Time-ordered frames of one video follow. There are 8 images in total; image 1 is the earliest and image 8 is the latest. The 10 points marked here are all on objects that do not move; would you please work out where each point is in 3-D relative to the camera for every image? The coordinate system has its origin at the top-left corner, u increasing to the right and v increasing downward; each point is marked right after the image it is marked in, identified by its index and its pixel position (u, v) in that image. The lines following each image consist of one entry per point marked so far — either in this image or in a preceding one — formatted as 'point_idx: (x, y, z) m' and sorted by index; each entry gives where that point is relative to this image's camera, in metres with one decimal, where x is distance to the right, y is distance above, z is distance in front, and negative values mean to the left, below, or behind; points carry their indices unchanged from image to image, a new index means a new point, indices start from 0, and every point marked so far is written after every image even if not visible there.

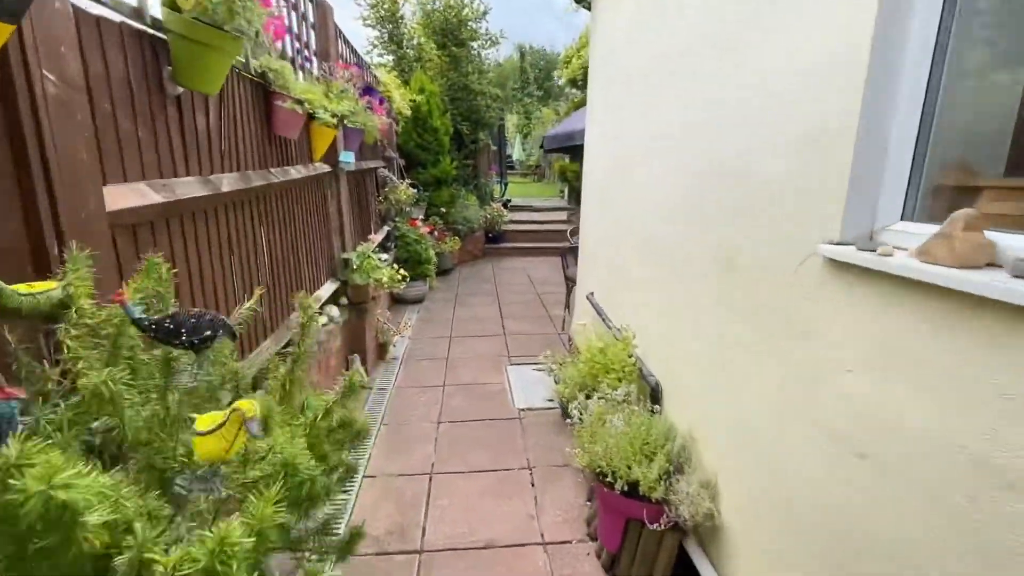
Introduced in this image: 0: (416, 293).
0: (-1.0, -0.1, +5.0) m
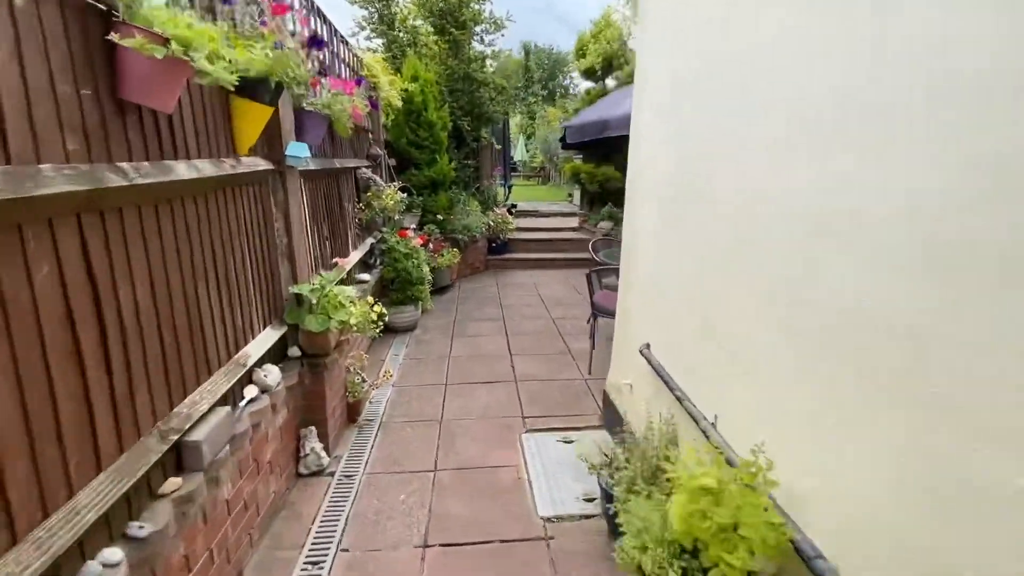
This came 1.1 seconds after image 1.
0: (-0.9, -0.3, +4.1) m
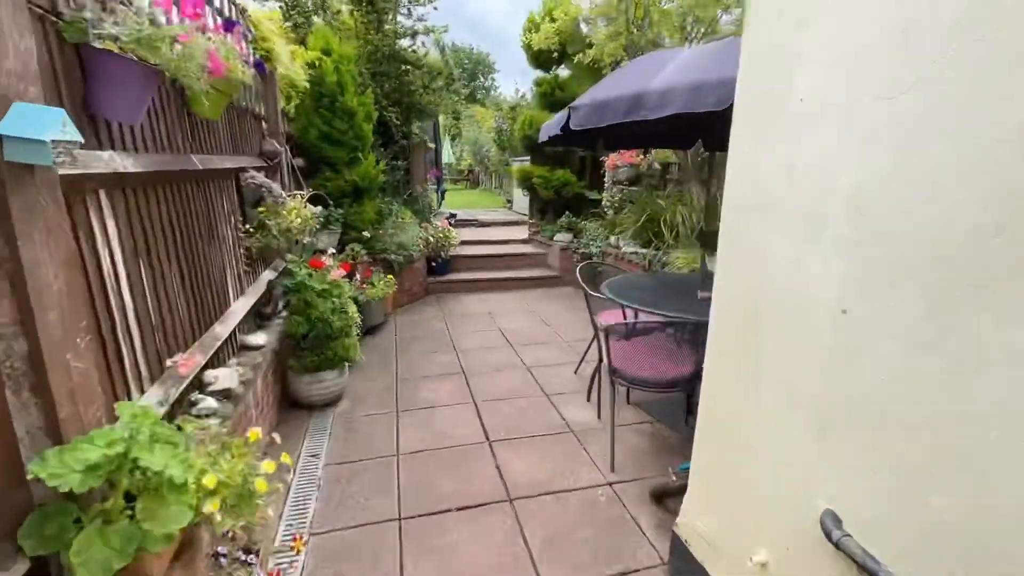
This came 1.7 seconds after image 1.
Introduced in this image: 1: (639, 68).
0: (-1.1, -0.6, +2.8) m
1: (+0.6, +1.0, +2.1) m
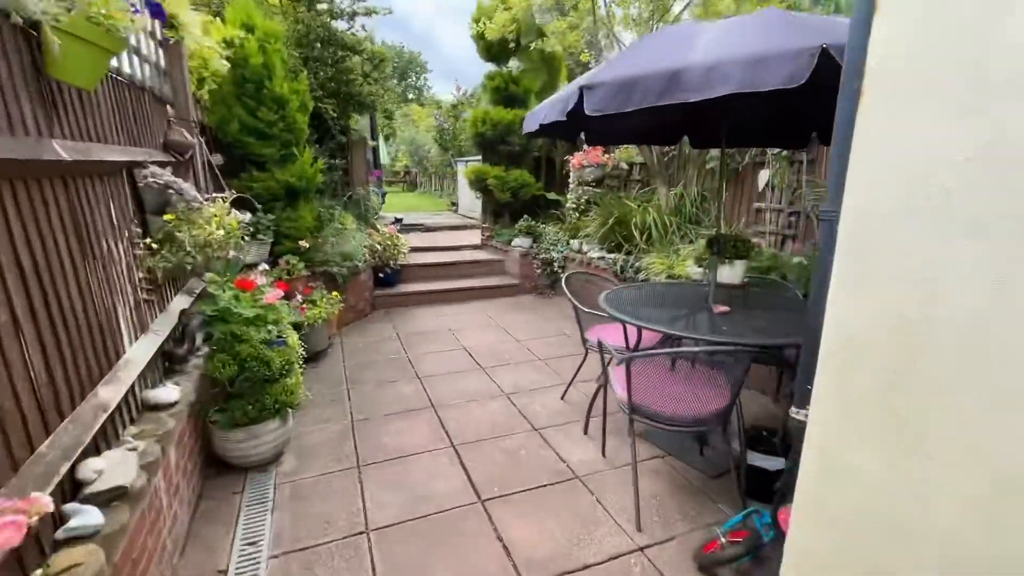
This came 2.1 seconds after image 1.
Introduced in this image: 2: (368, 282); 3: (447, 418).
0: (-1.2, -0.8, +2.2) m
1: (+0.6, +0.9, +1.8) m
2: (-1.4, +0.1, +4.7) m
3: (-0.4, -0.8, +2.8) m
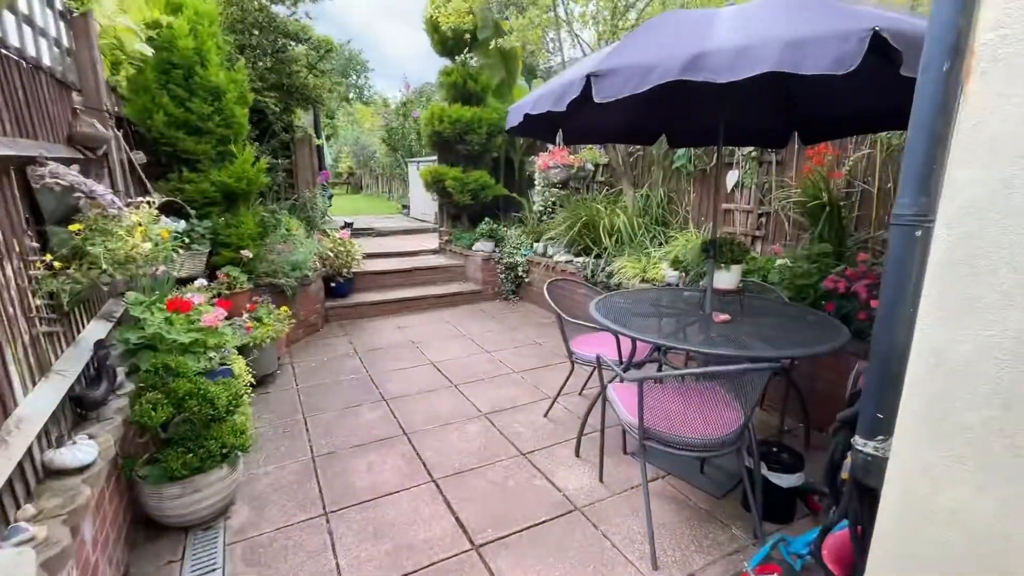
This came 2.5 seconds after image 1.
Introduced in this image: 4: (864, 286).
0: (-1.2, -0.8, +1.8) m
1: (+0.5, +0.9, +1.6) m
2: (-1.7, 0.0, +4.3) m
3: (-0.5, -0.8, +2.5) m
4: (+1.8, 0.0, +2.4) m
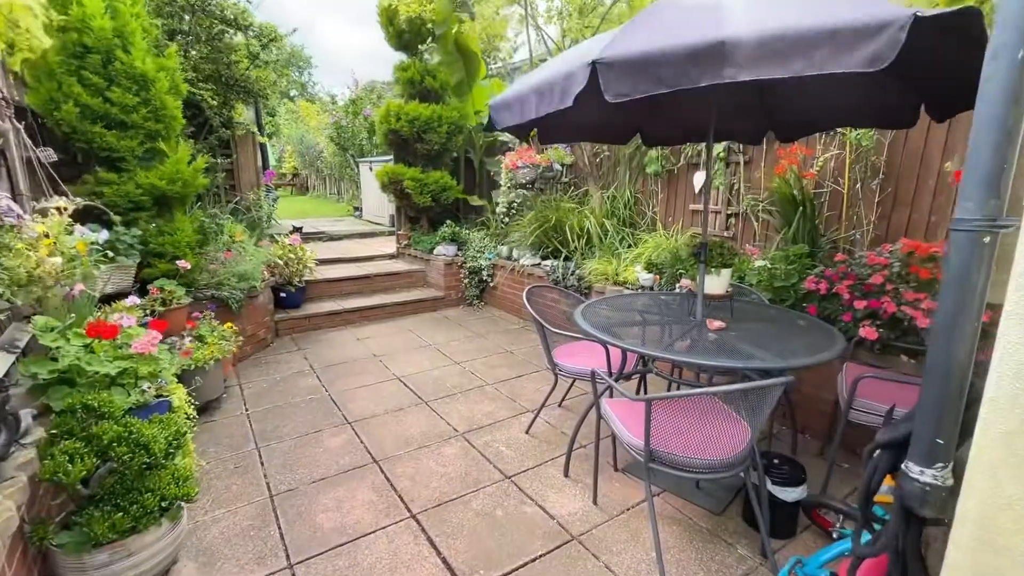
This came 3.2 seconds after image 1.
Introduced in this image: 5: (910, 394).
0: (-1.2, -0.9, +1.5) m
1: (+0.5, +0.8, +1.4) m
2: (-2.0, -0.1, +3.9) m
3: (-0.5, -0.9, +2.2) m
4: (+1.7, 0.0, +2.4) m
5: (+1.6, -0.4, +1.9) m
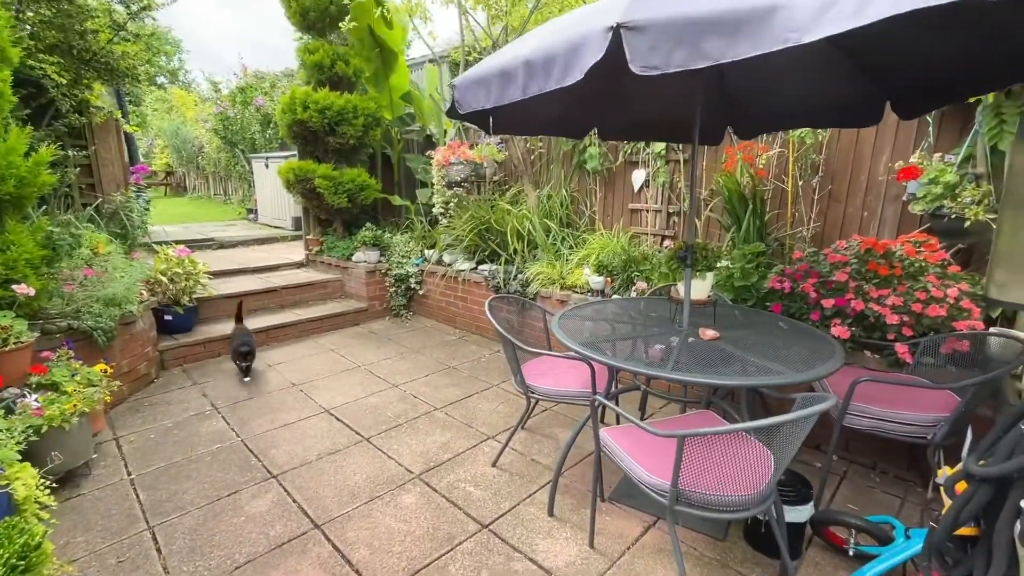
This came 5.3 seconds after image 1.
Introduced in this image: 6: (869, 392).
0: (-1.1, -1.0, +1.0) m
1: (+0.5, +0.8, +1.2) m
2: (-2.4, -0.3, +3.2) m
3: (-0.6, -1.0, +1.8) m
4: (+1.5, 0.0, +2.3) m
5: (+1.5, -0.4, +1.9) m
6: (+1.5, -0.4, +2.0) m
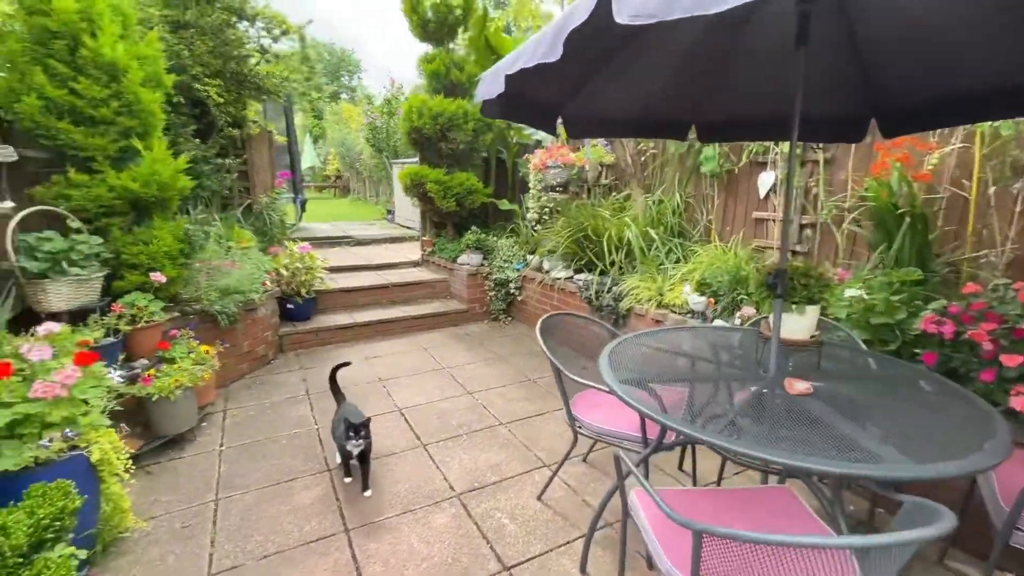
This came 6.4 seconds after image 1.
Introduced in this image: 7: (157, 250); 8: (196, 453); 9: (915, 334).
0: (-1.3, -1.0, +1.1) m
1: (+0.5, +0.7, +0.9) m
2: (-1.8, -0.2, +3.6) m
3: (-0.5, -1.0, +1.8) m
4: (+1.7, -0.2, +1.7) m
5: (+1.6, -0.6, +1.2) m
6: (+1.5, -0.6, +1.3) m
7: (-2.0, +0.2, +2.6) m
8: (-1.6, -0.8, +2.4) m
9: (+1.6, -0.2, +1.9) m
